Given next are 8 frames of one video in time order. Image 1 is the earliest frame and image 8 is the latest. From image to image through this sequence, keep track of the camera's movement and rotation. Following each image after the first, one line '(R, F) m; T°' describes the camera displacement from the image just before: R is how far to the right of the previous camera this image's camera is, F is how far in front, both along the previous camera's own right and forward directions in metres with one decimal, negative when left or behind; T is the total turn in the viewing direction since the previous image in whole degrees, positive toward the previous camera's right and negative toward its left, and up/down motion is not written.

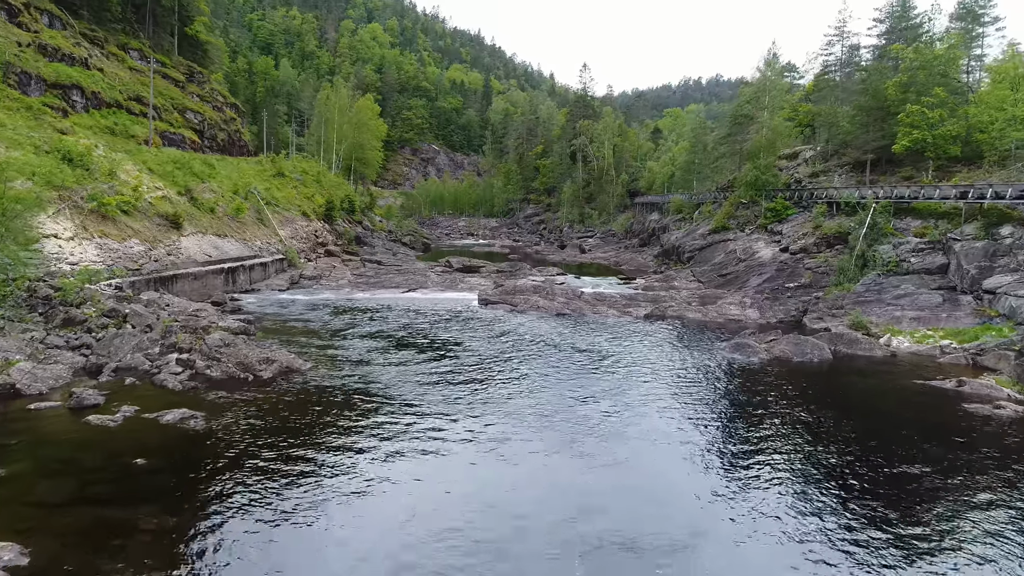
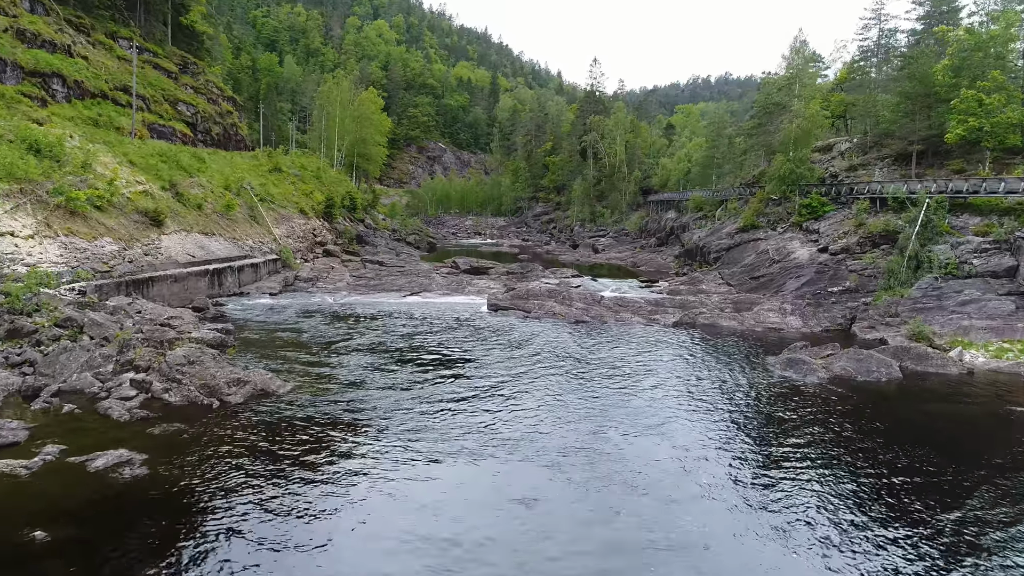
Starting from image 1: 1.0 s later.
(-0.3, +3.1) m; -1°
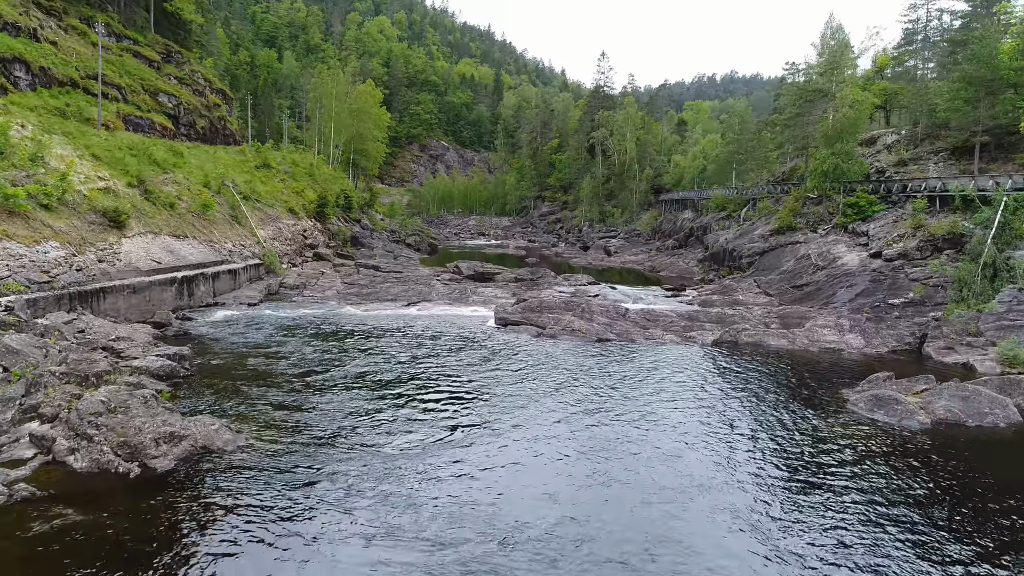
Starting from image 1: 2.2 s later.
(-0.3, +3.9) m; 0°
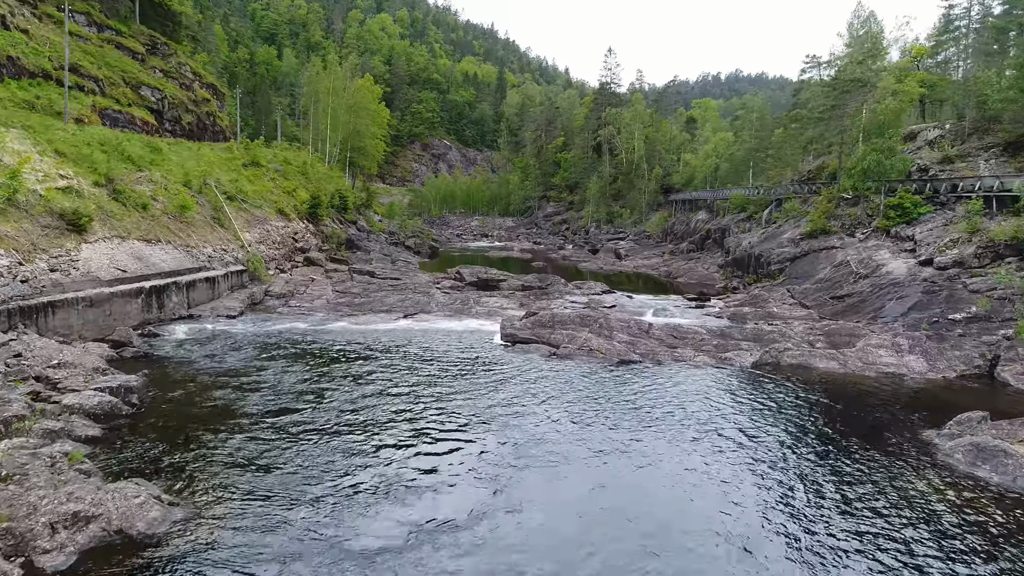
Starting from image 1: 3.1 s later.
(-0.2, +3.0) m; 0°
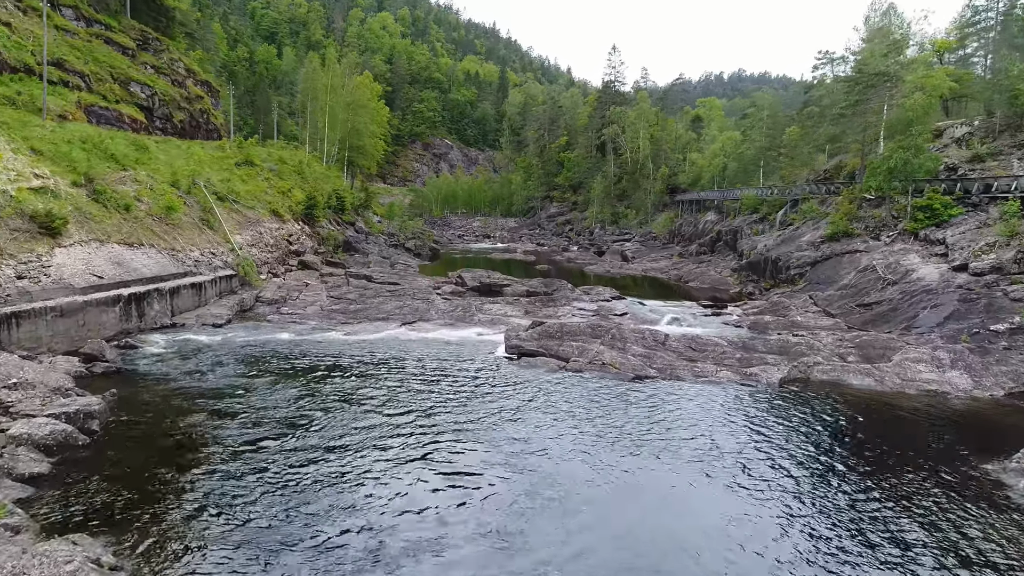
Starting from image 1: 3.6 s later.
(-0.1, +1.7) m; 0°
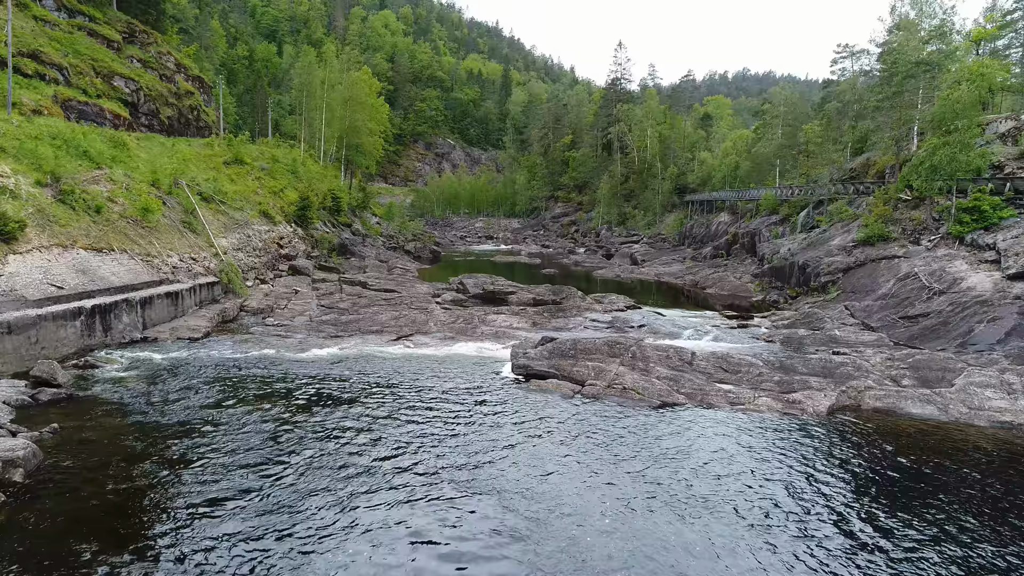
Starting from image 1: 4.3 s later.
(-0.1, +2.4) m; 0°
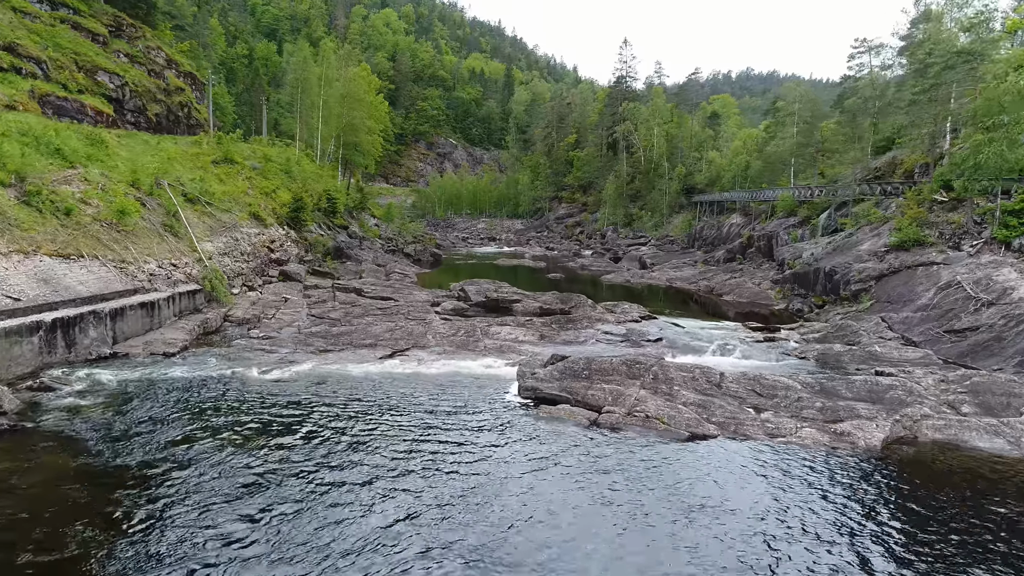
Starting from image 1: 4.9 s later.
(-0.1, +2.0) m; 0°
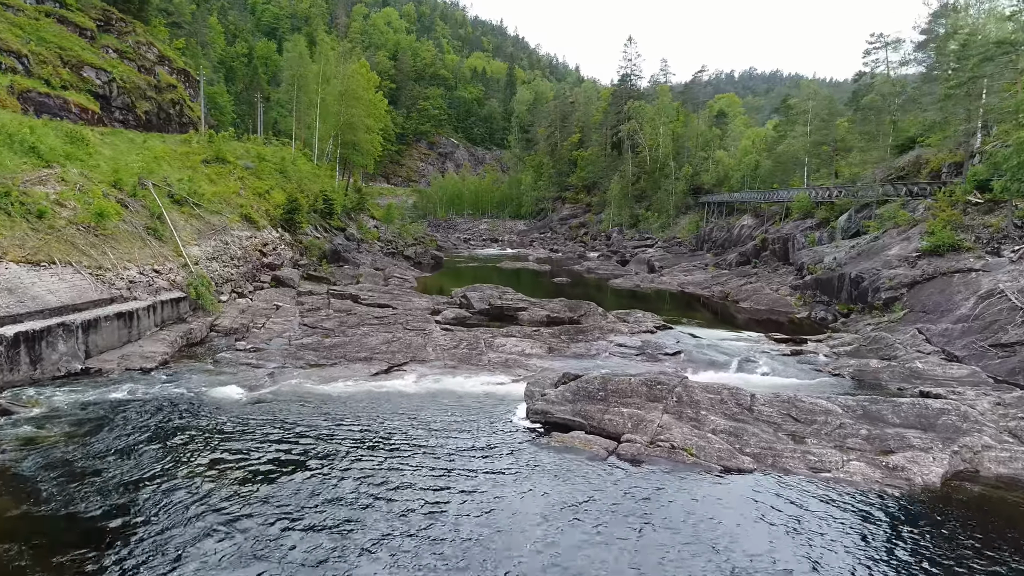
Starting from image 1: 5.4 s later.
(-0.1, +1.7) m; 0°
